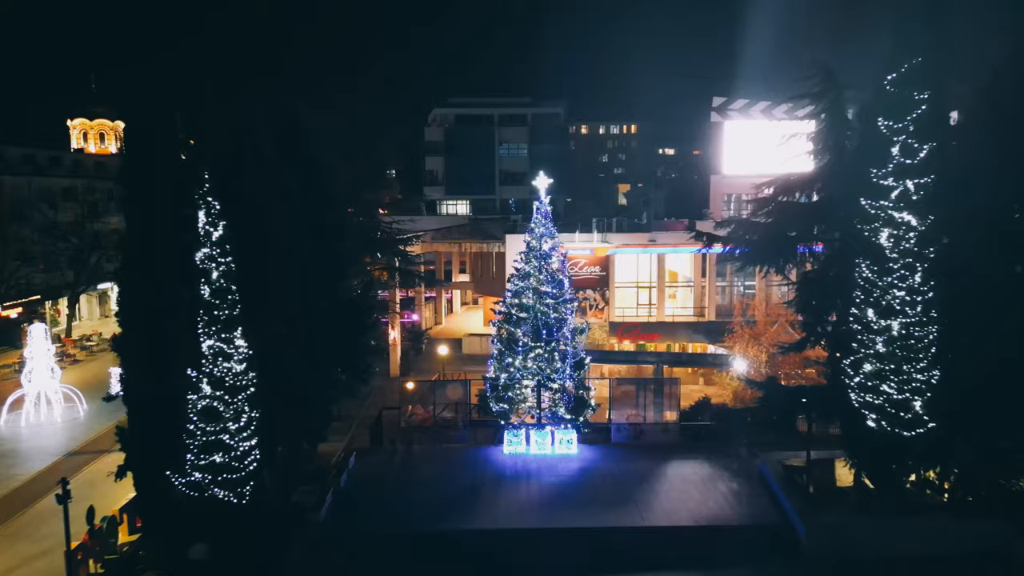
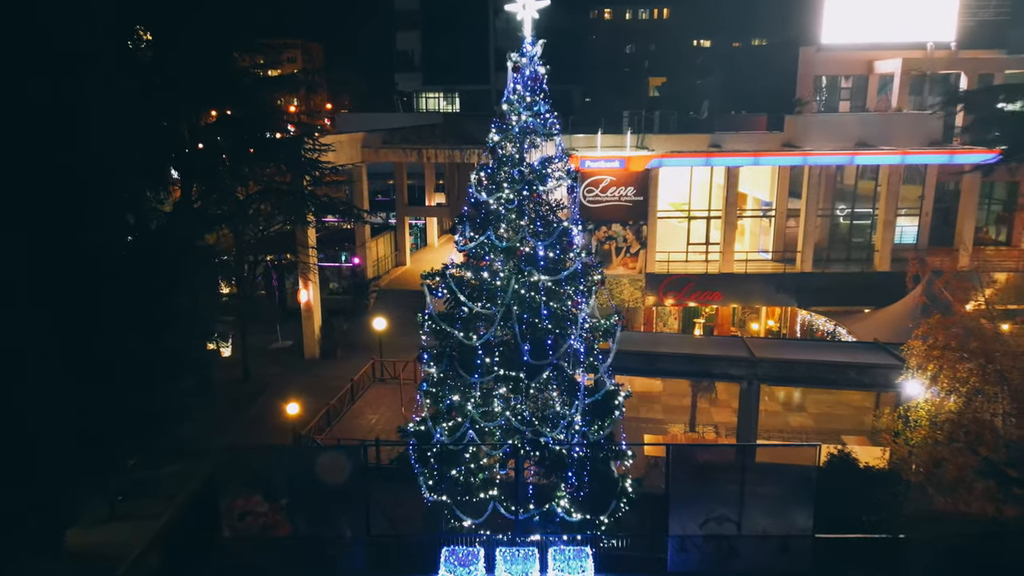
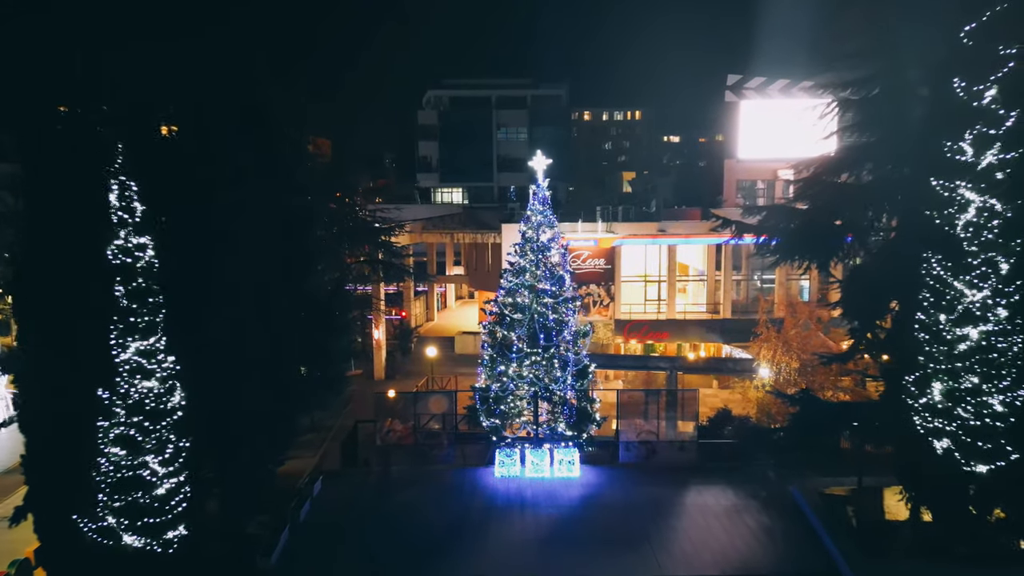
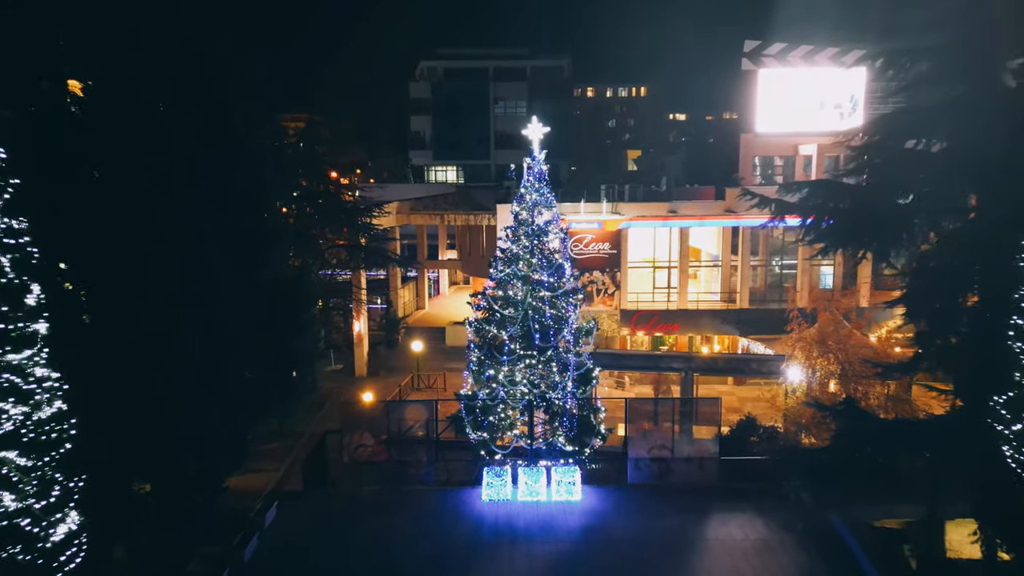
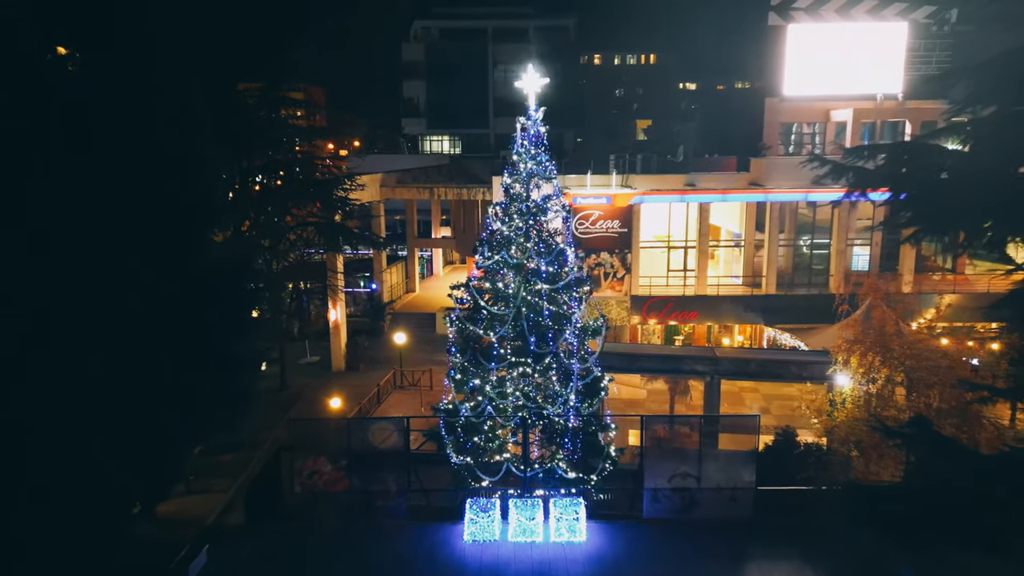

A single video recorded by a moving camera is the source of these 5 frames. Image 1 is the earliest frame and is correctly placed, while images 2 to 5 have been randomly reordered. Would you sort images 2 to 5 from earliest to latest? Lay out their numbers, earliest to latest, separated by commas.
3, 4, 5, 2
